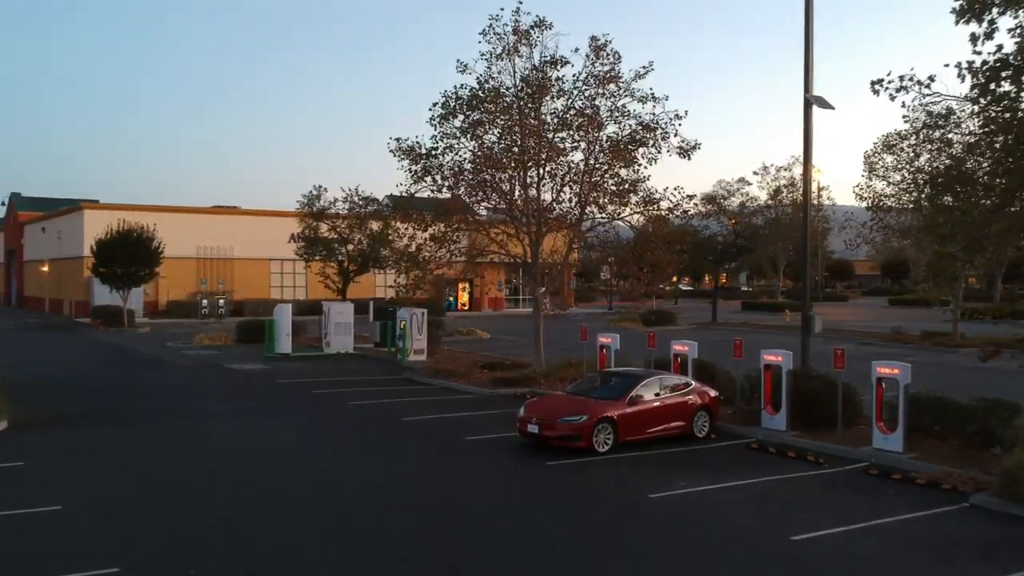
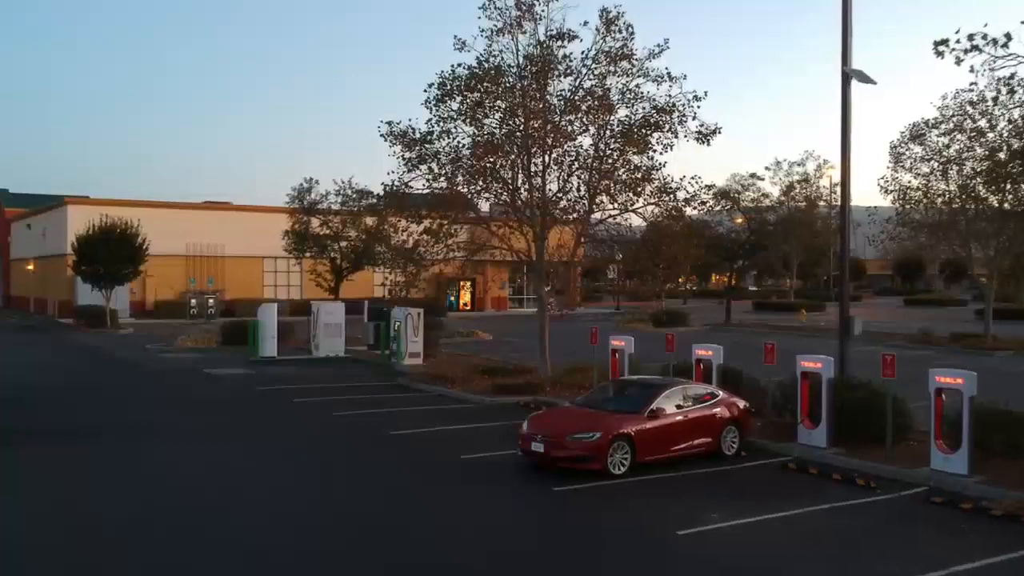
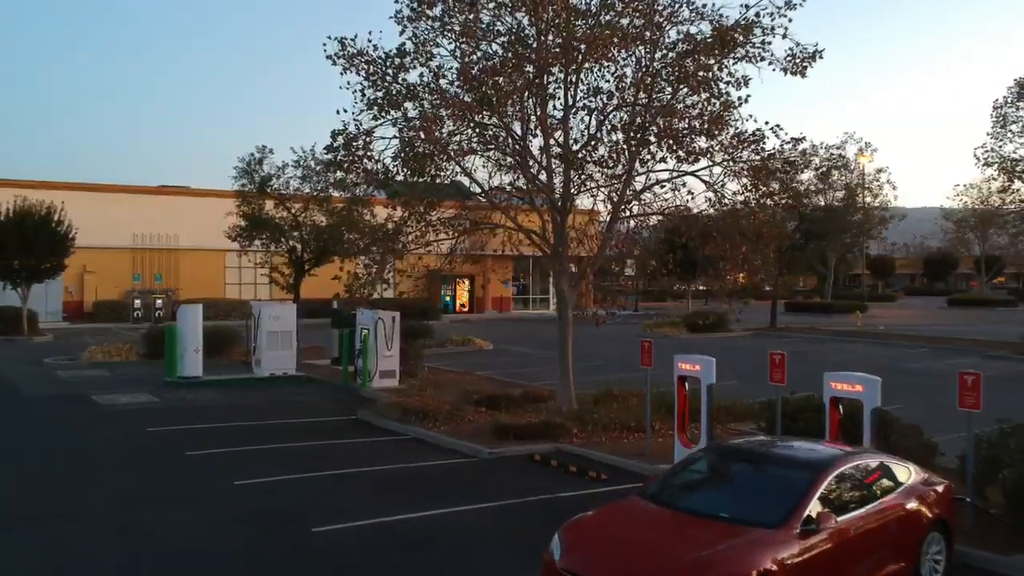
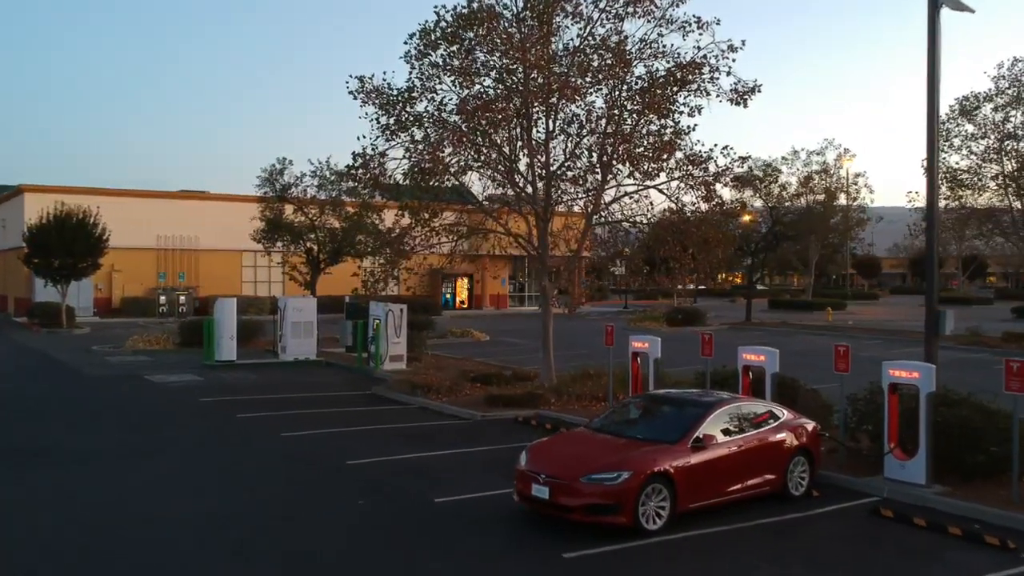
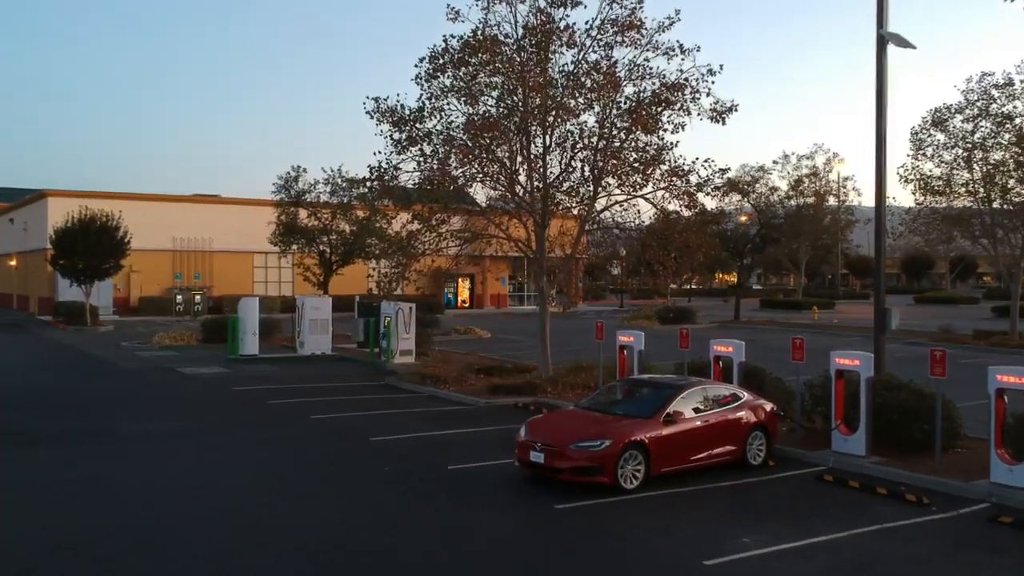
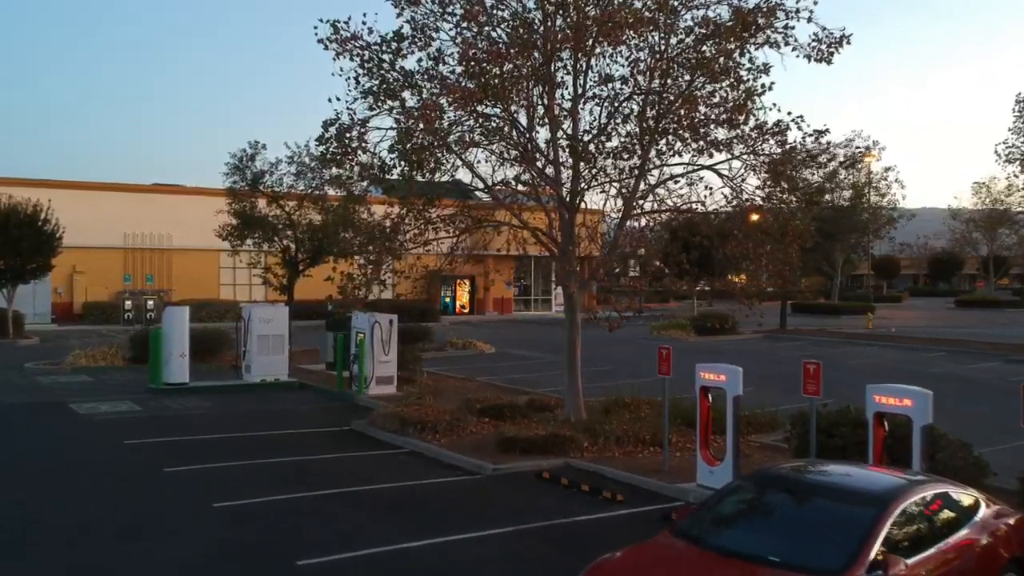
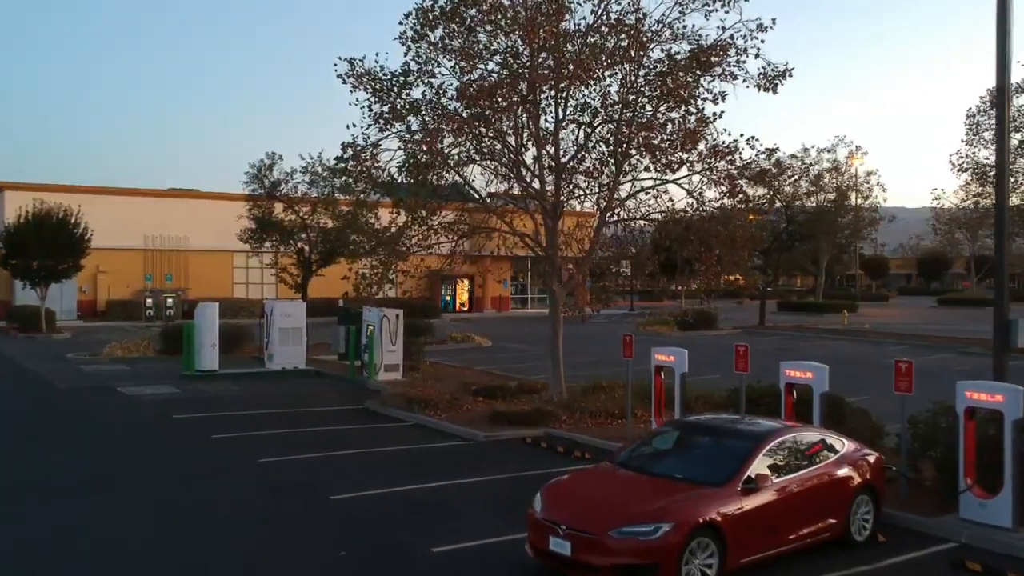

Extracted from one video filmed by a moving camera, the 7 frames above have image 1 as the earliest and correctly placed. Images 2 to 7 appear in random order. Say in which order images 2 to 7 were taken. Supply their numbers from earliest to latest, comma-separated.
2, 5, 4, 7, 3, 6
